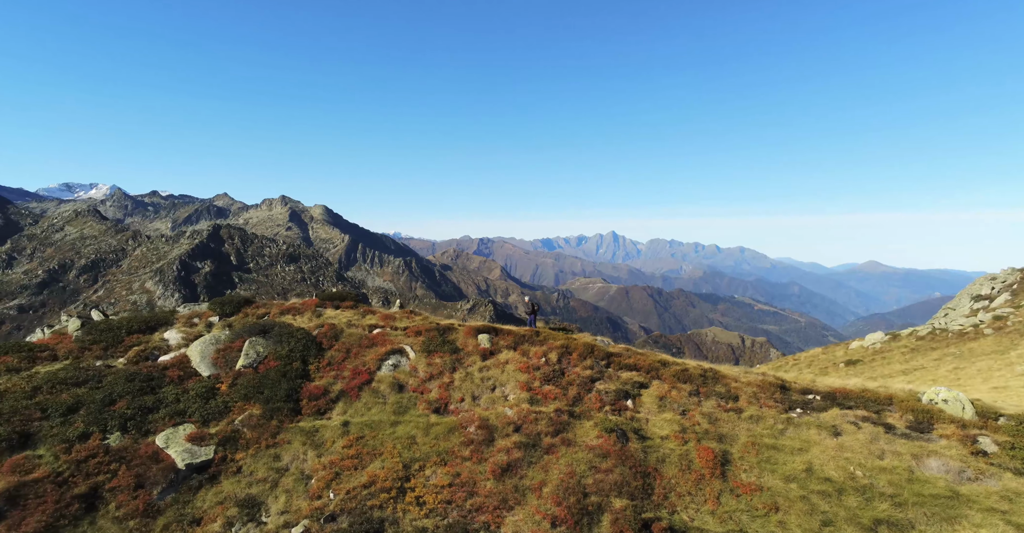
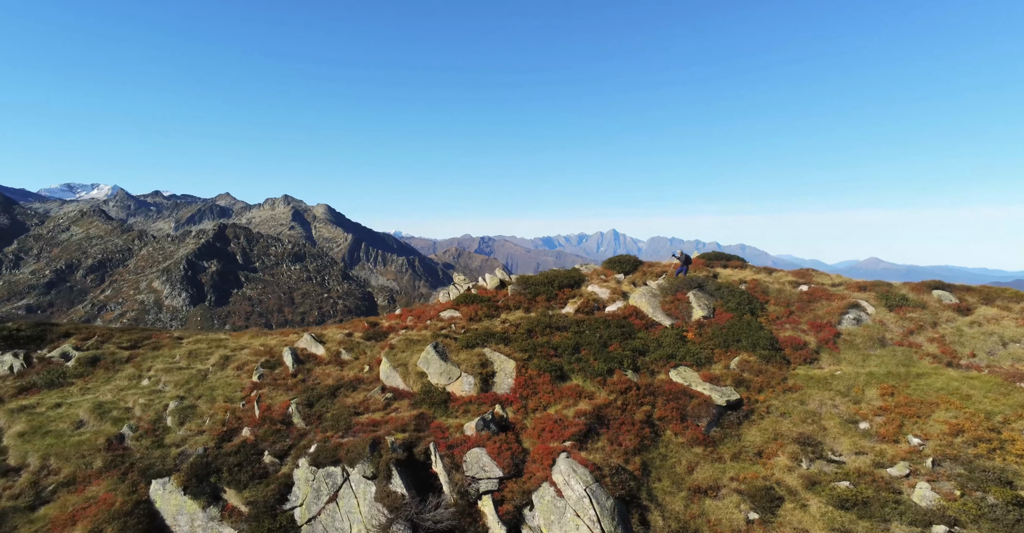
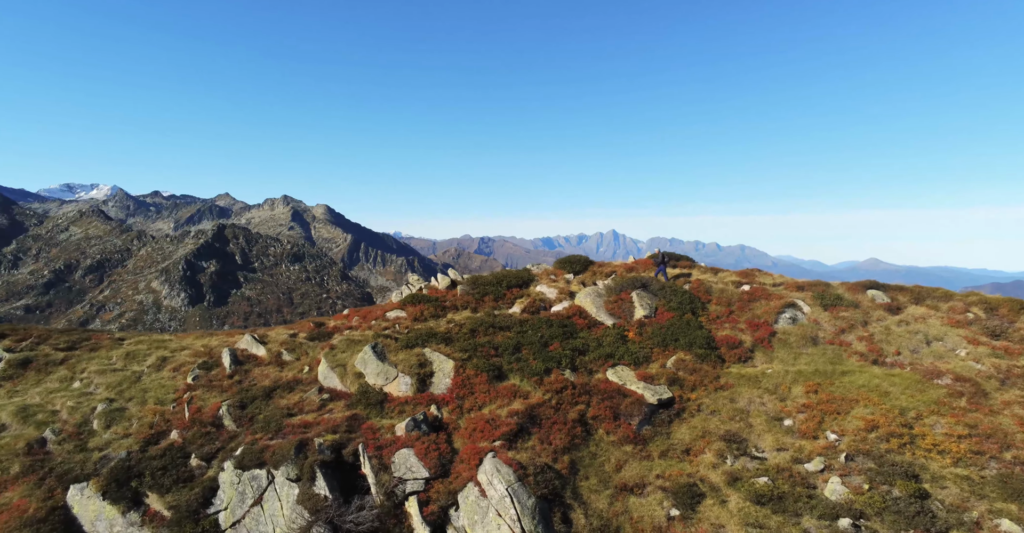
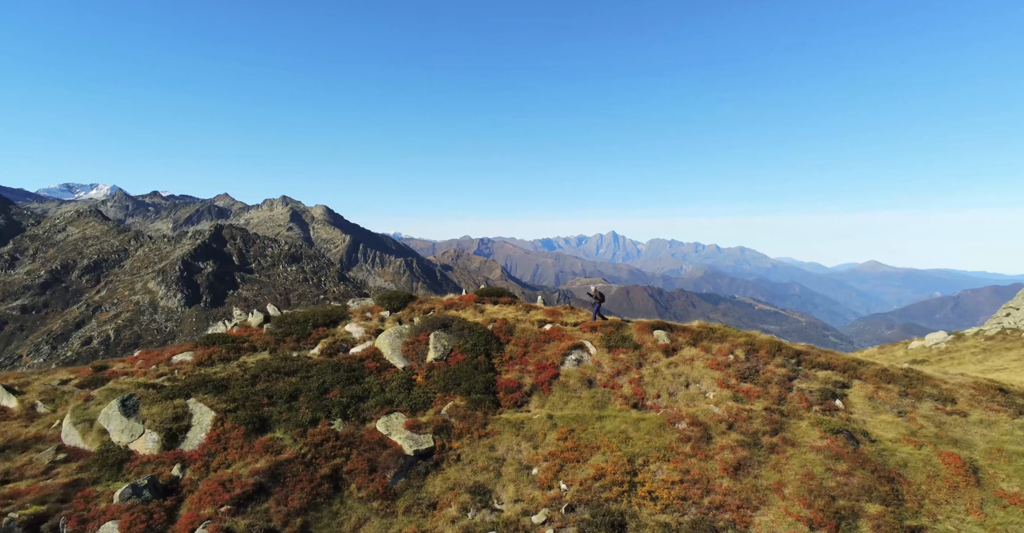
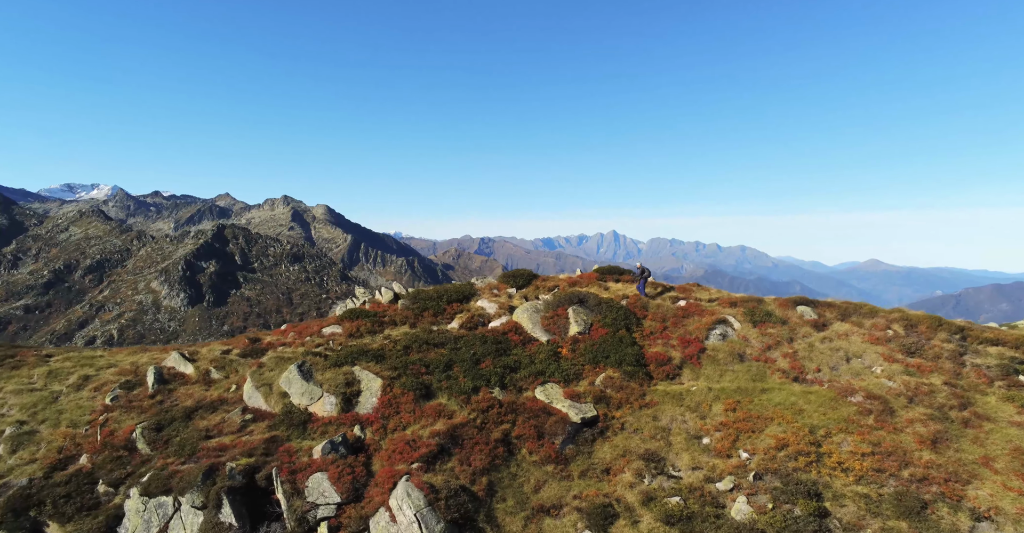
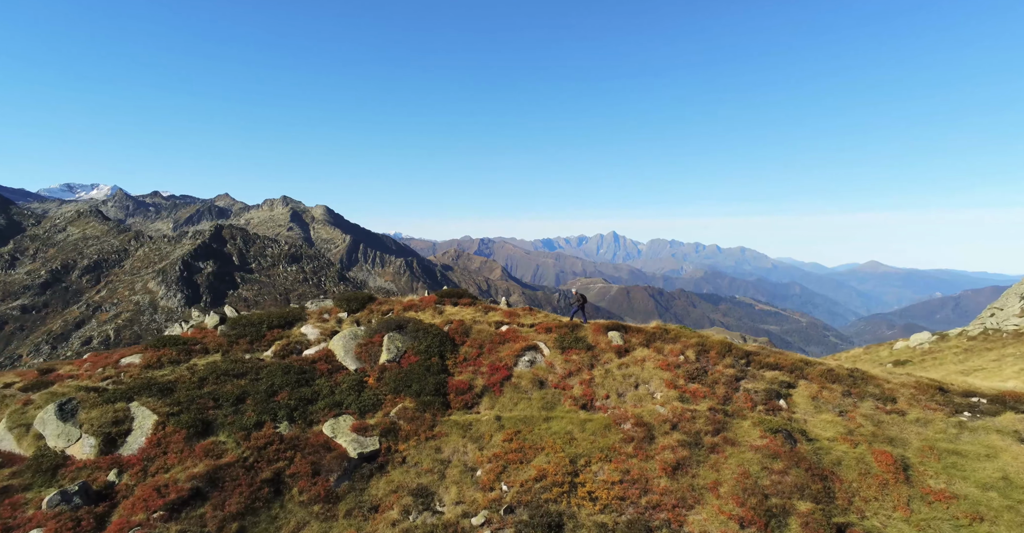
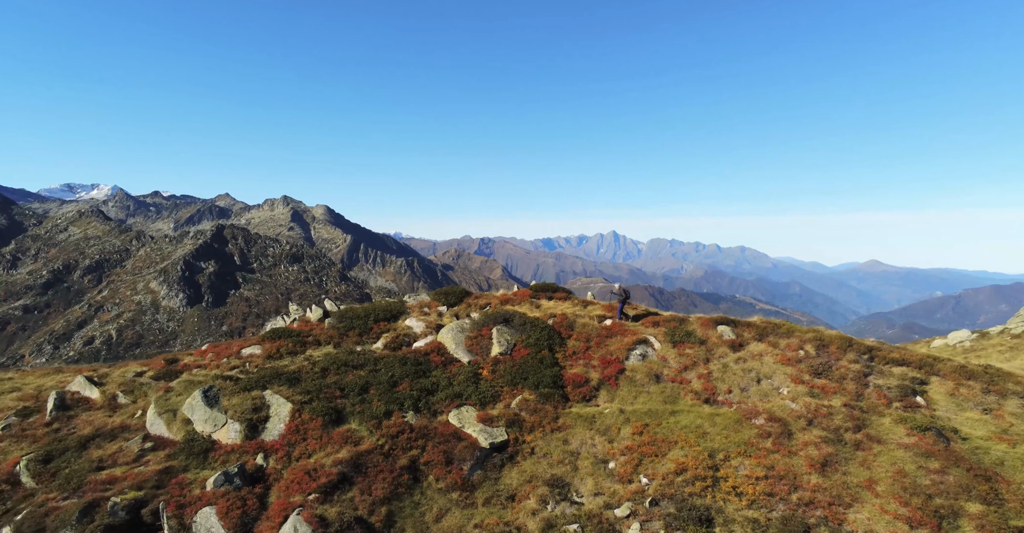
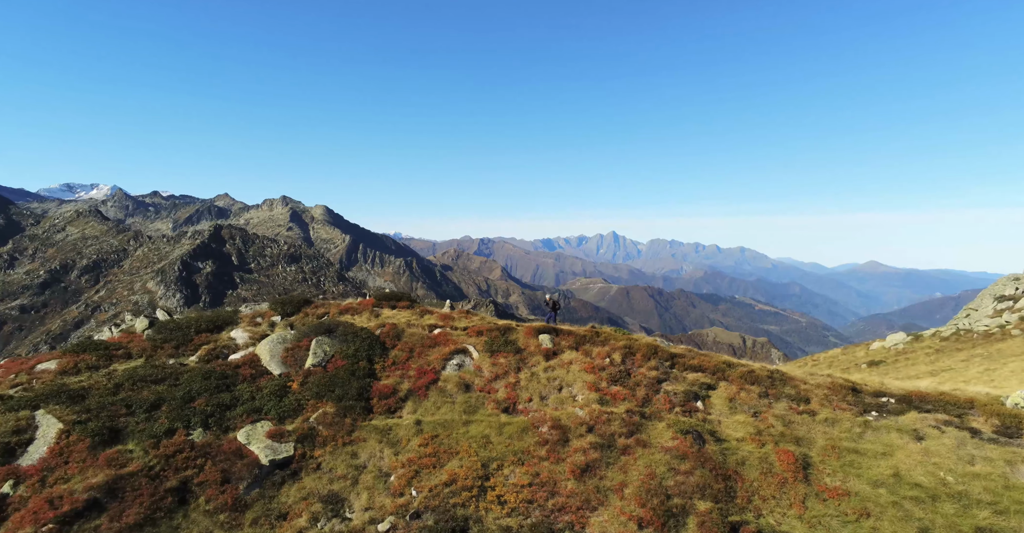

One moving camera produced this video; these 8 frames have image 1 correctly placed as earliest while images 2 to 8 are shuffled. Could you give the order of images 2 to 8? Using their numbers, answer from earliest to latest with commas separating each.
8, 6, 4, 7, 5, 3, 2
